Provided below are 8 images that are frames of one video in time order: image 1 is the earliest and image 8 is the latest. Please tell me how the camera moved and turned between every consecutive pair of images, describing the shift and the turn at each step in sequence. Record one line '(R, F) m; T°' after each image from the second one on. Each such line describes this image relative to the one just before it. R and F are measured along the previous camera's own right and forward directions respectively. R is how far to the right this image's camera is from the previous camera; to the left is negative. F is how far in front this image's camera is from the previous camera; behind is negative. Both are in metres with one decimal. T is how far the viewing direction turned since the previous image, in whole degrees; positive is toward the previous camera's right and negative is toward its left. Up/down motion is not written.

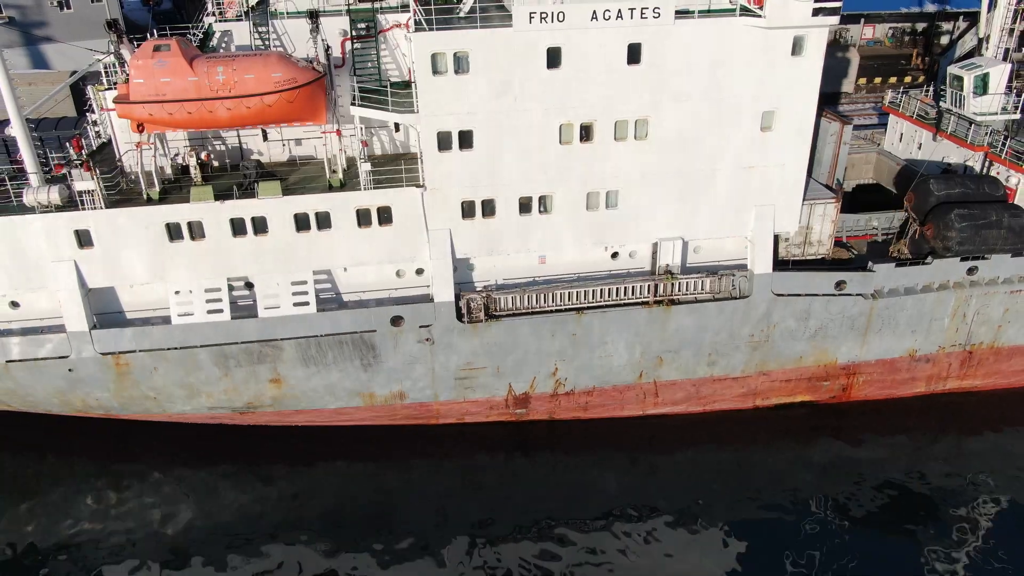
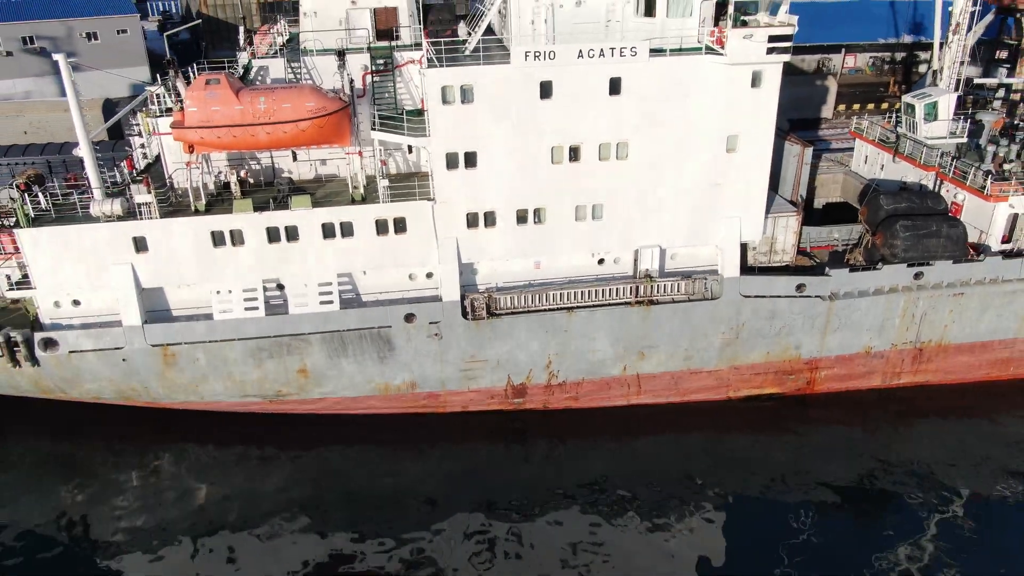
(+0.1, -1.5) m; 0°
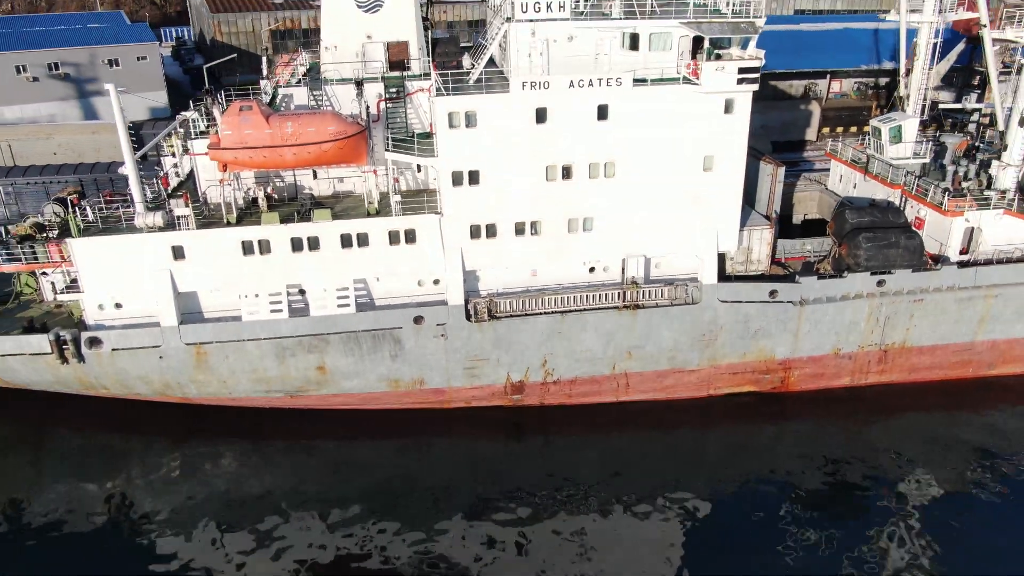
(0.0, -1.3) m; 0°
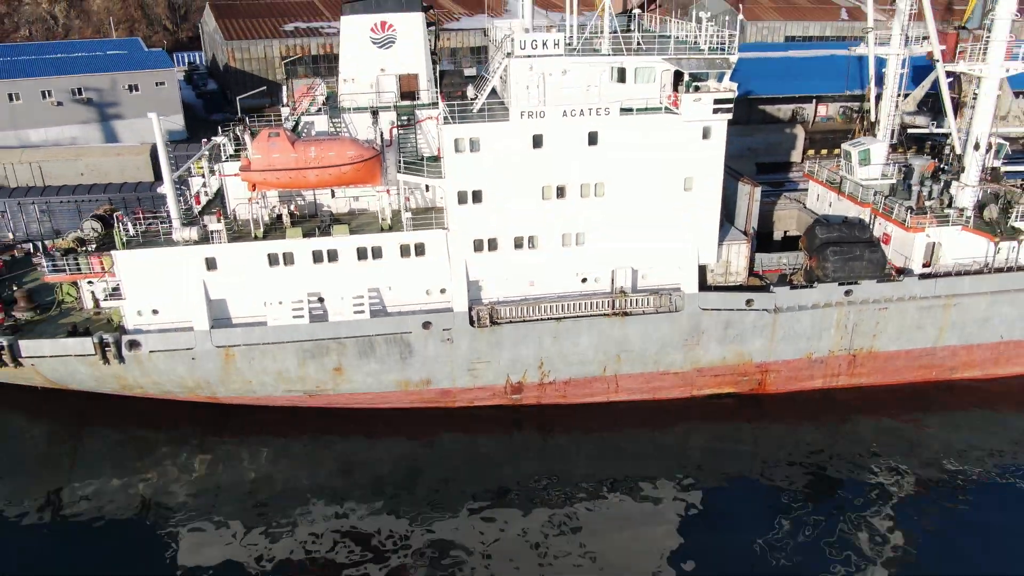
(0.0, -1.4) m; 0°
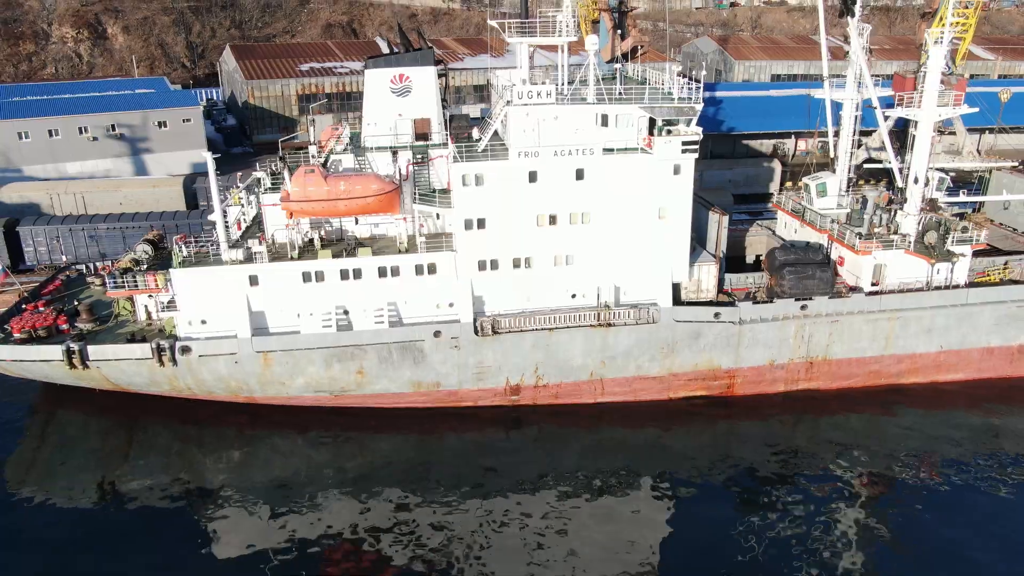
(+0.1, -2.3) m; 0°
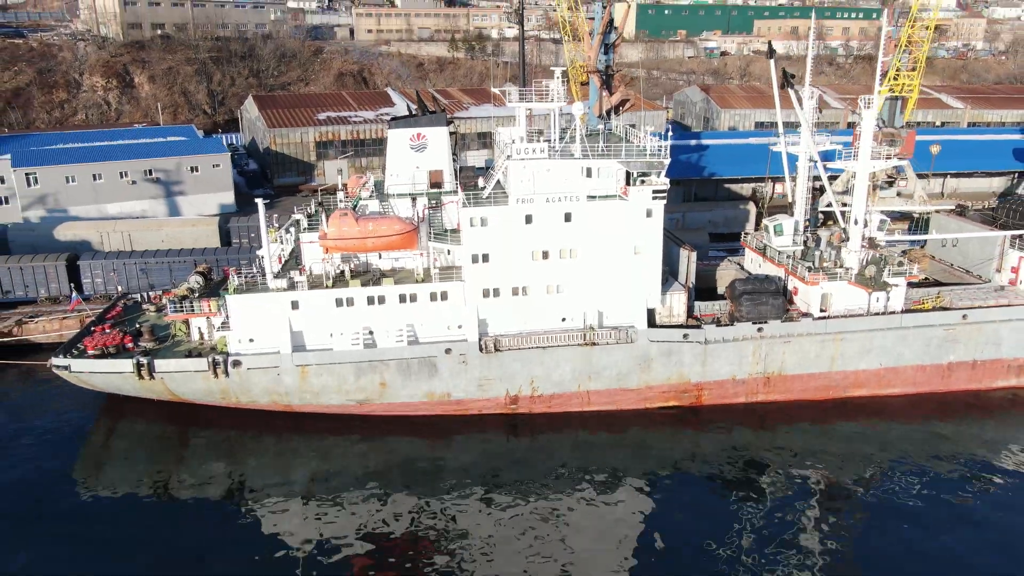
(+0.1, -3.2) m; 0°
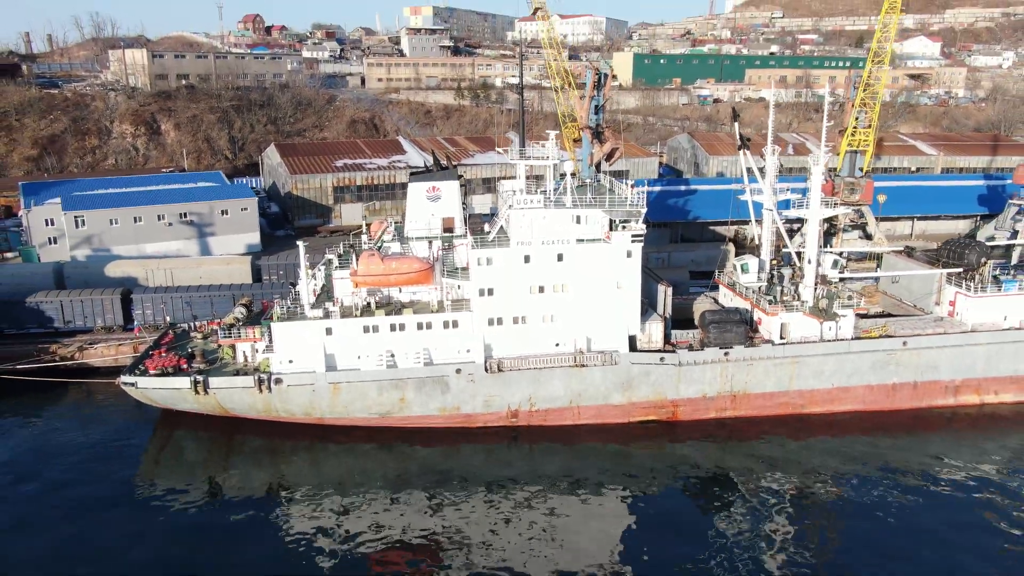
(+0.1, -3.5) m; 0°
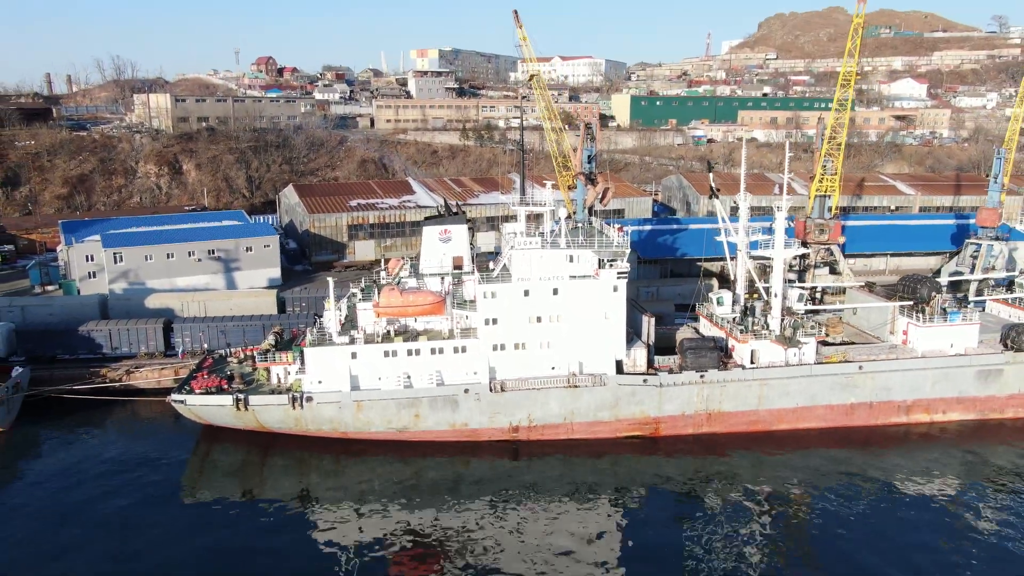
(0.0, -3.5) m; 0°
